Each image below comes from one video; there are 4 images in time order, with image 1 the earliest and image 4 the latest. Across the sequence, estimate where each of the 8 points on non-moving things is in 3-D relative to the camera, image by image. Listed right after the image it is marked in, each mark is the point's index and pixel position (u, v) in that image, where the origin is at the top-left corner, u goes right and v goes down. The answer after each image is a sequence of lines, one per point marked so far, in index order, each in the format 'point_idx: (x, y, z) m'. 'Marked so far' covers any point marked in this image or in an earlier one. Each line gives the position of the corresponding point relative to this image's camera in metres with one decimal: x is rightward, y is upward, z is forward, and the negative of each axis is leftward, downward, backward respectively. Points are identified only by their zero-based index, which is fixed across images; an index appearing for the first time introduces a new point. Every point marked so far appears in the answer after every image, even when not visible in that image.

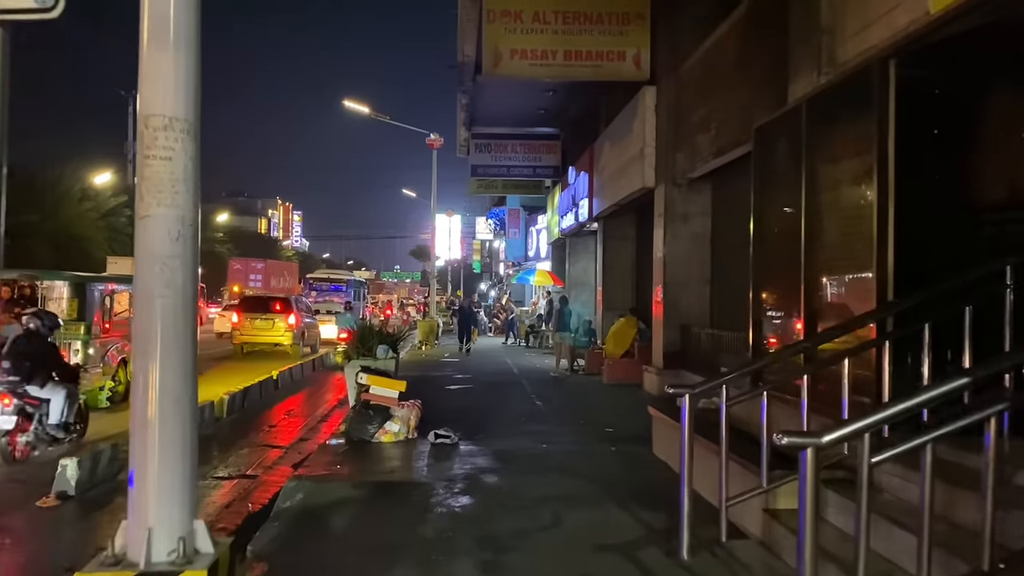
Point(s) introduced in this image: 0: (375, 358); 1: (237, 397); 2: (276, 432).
0: (-1.8, -0.9, +11.0) m
1: (-4.6, -1.8, +14.2) m
2: (-3.5, -2.2, +12.6) m
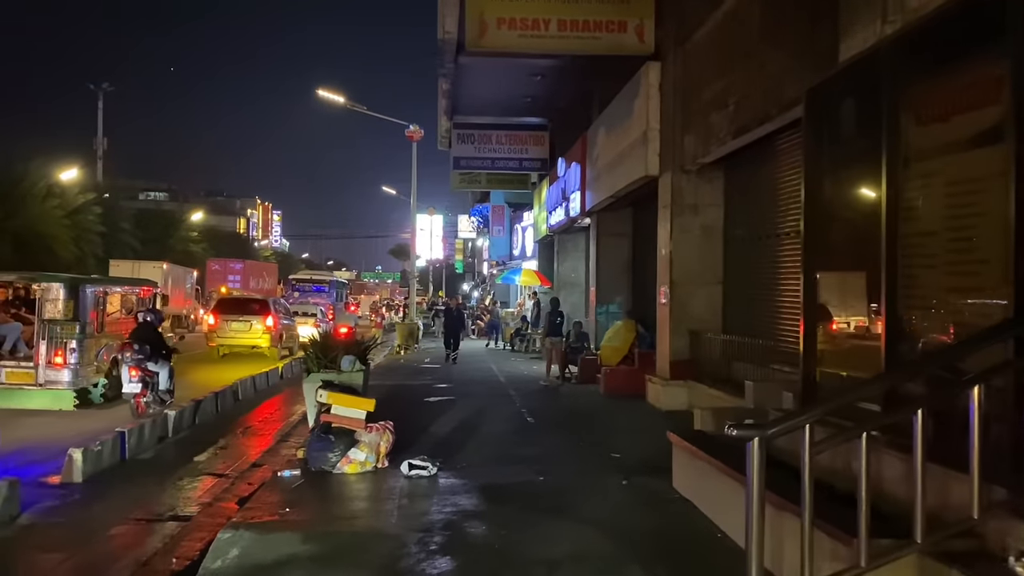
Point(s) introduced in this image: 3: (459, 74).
0: (-1.9, -0.9, +9.4) m
1: (-4.8, -1.8, +12.5) m
2: (-3.7, -2.2, +10.9) m
3: (-1.2, +4.9, +19.4) m
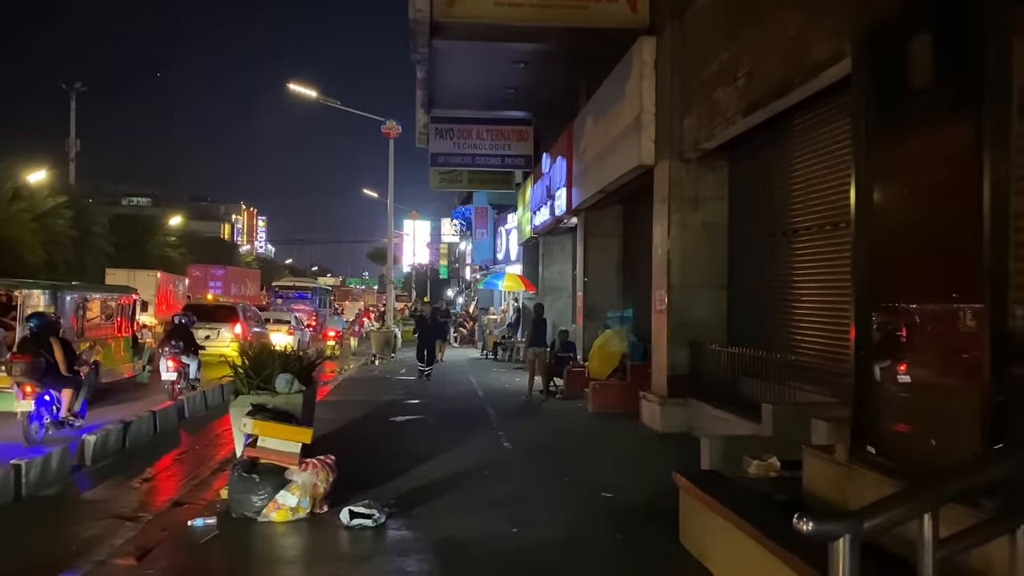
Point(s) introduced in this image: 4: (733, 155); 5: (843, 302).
0: (-2.2, -1.0, +7.8) m
1: (-5.2, -1.9, +10.9) m
2: (-4.0, -2.2, +9.3) m
3: (-1.7, +4.8, +17.9) m
4: (+2.8, +1.7, +10.5) m
5: (+3.1, -0.1, +7.9) m
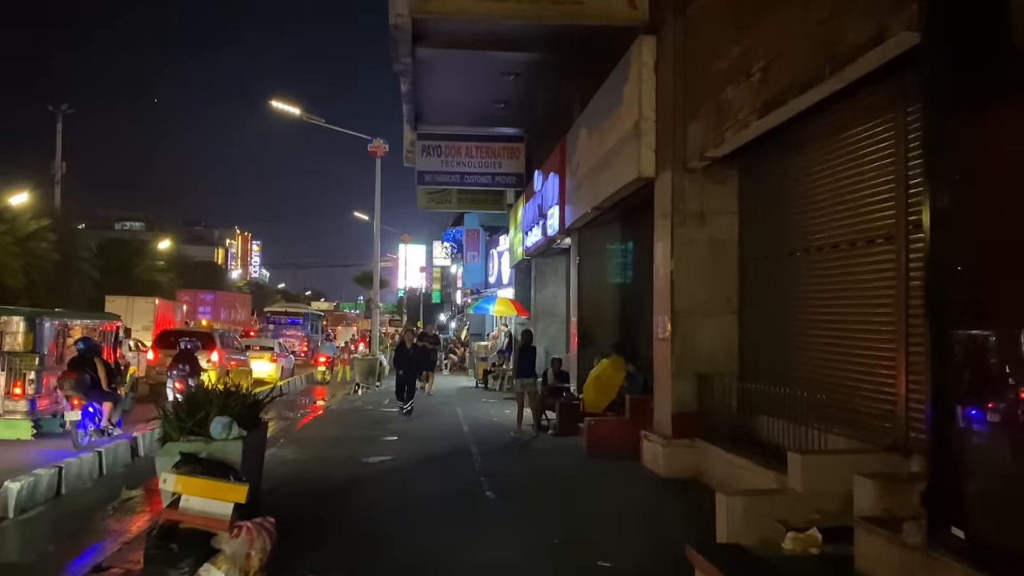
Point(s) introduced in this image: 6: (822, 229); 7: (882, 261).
0: (-2.4, -1.2, +6.6) m
1: (-5.3, -2.2, +9.6) m
2: (-4.2, -2.5, +8.0) m
3: (-1.9, +4.3, +16.8) m
4: (+2.6, +1.4, +9.4) m
5: (+2.9, -0.3, +6.7) m
6: (+2.9, +0.6, +7.8) m
7: (+3.0, +0.2, +6.8) m
